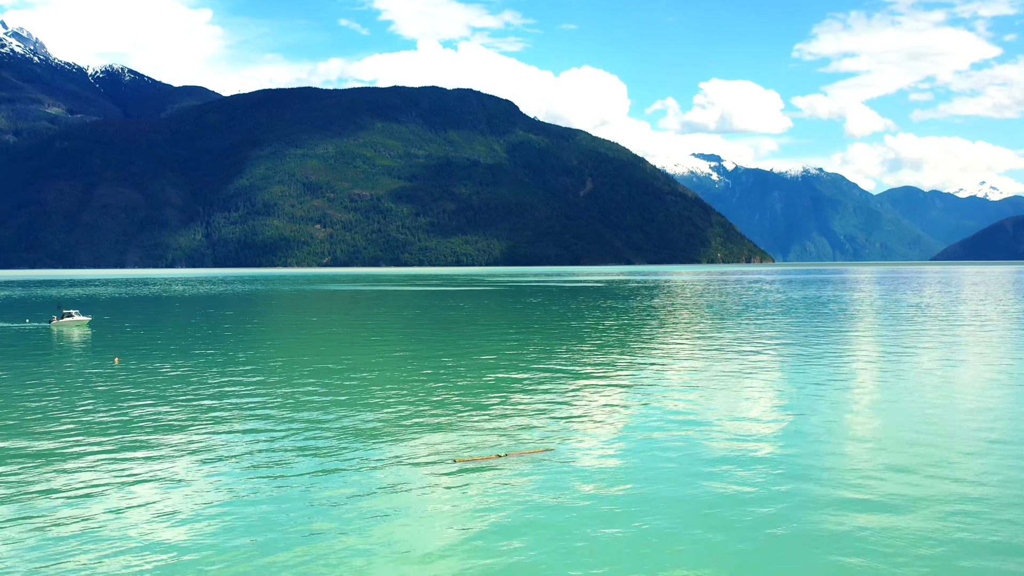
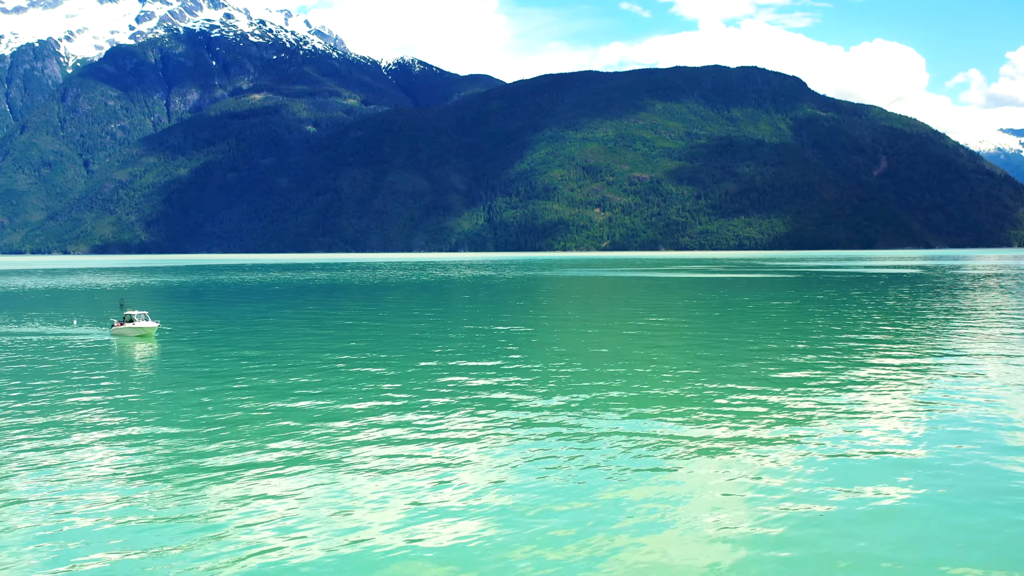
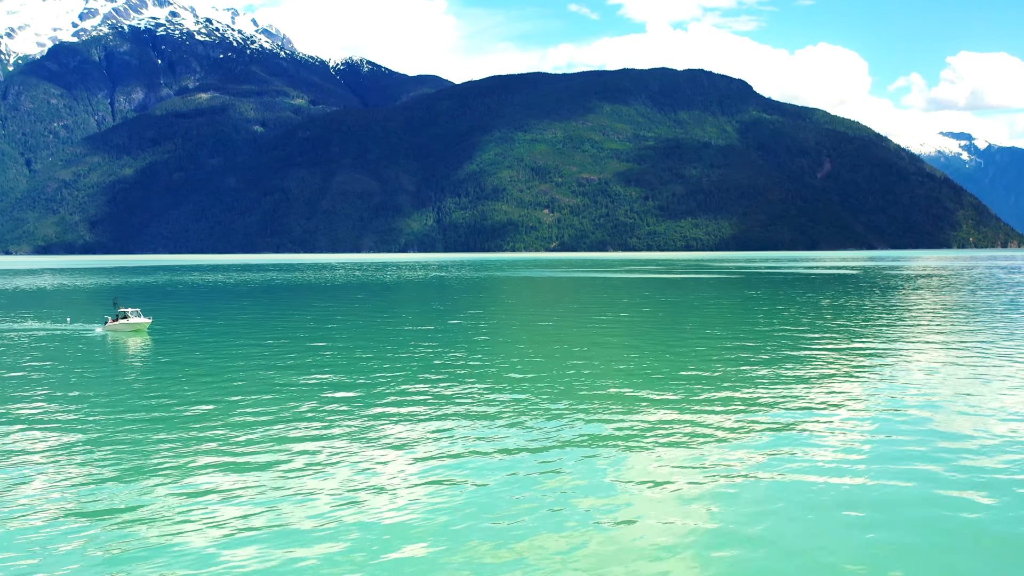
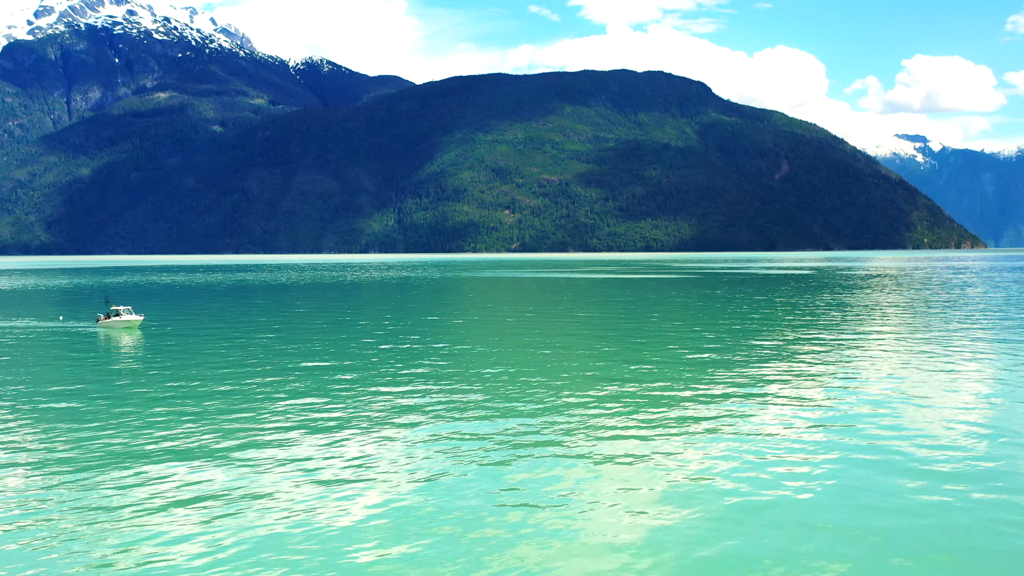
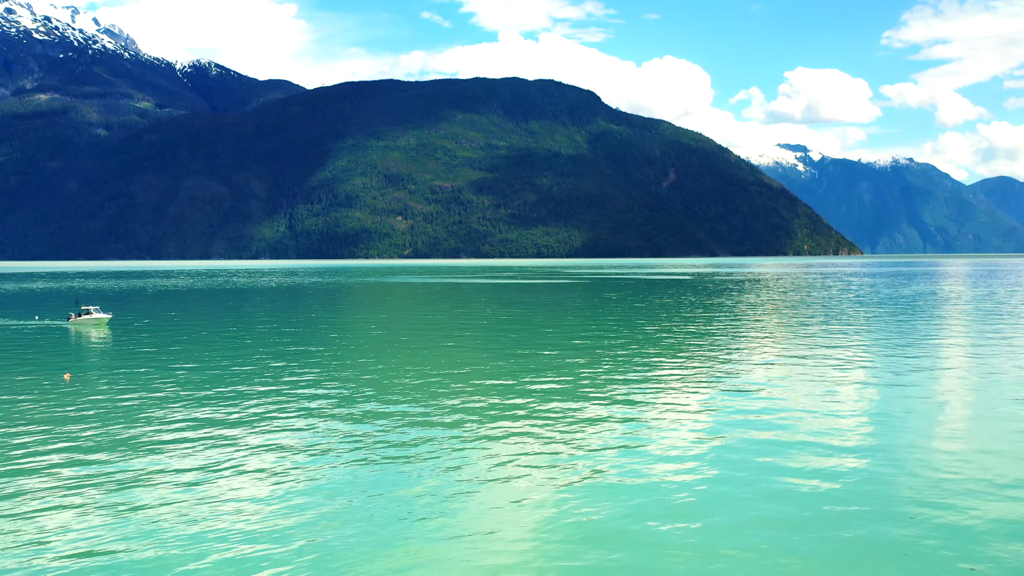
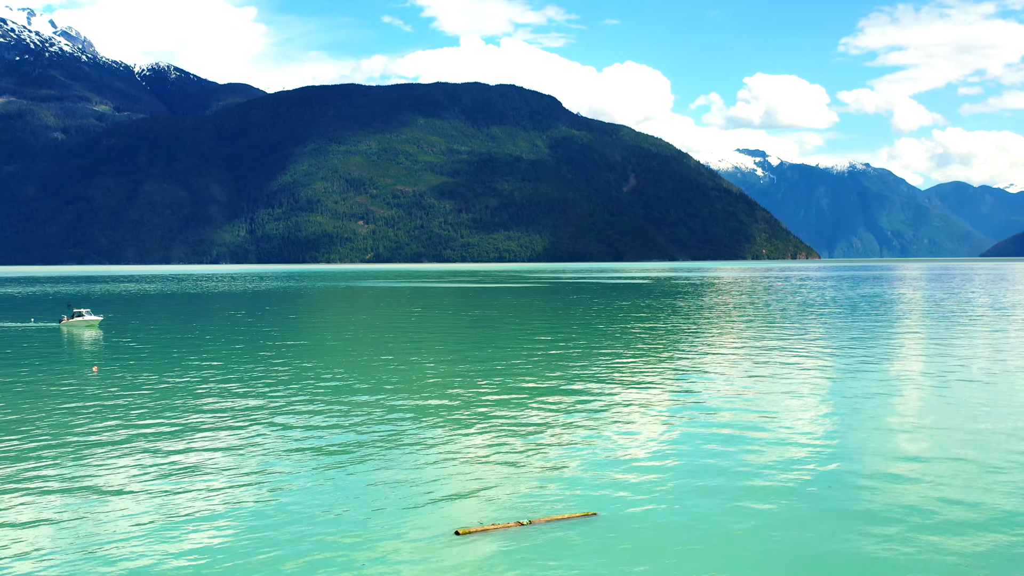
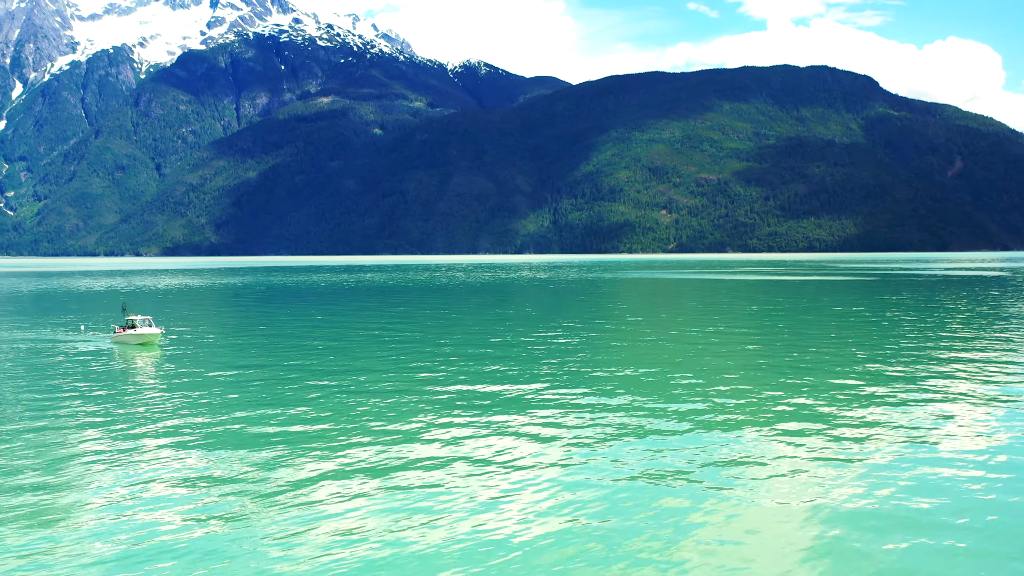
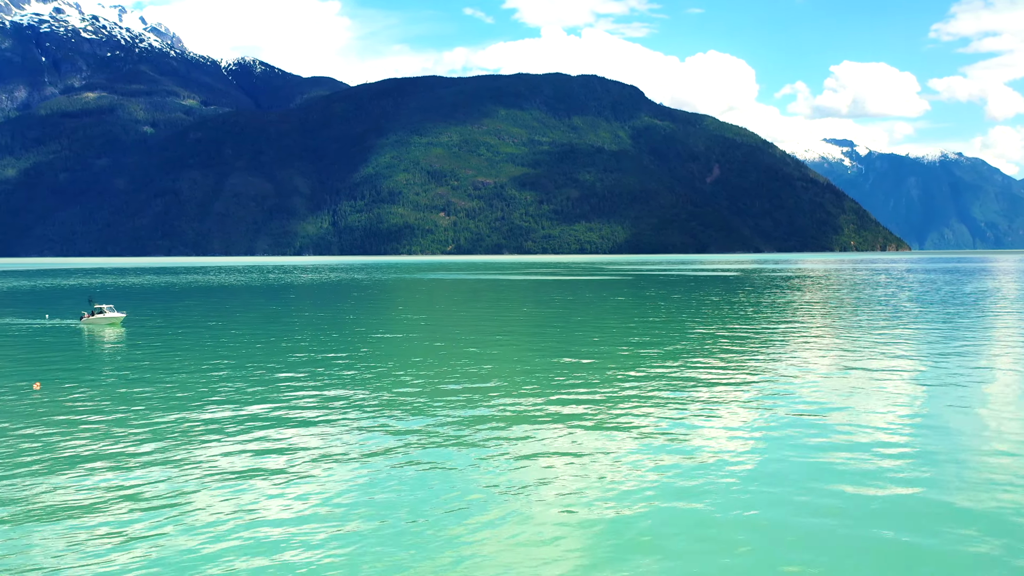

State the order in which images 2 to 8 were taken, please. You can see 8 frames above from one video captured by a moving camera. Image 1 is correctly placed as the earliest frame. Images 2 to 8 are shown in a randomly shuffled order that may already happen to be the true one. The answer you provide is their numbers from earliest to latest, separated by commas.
6, 5, 8, 4, 3, 2, 7
